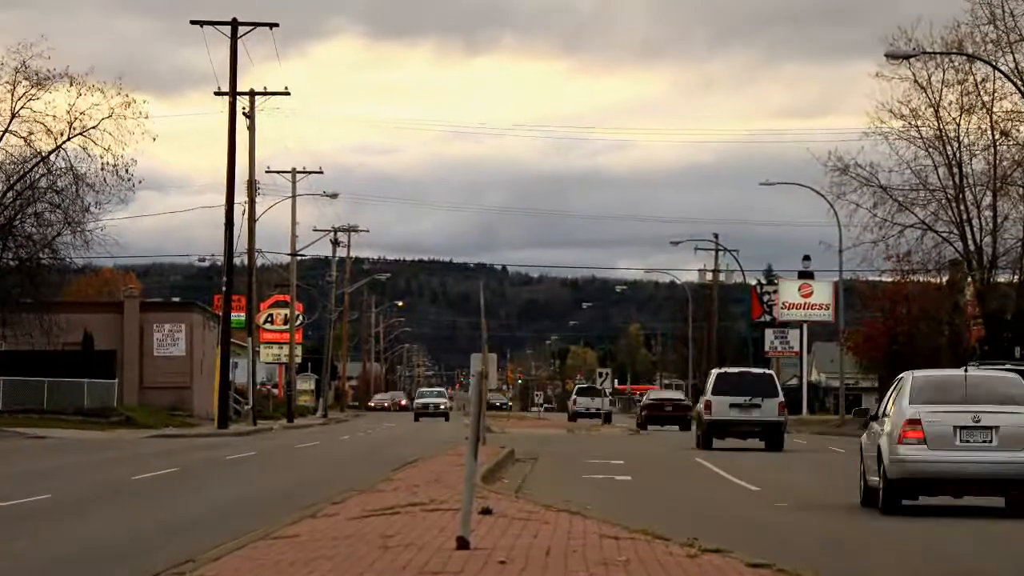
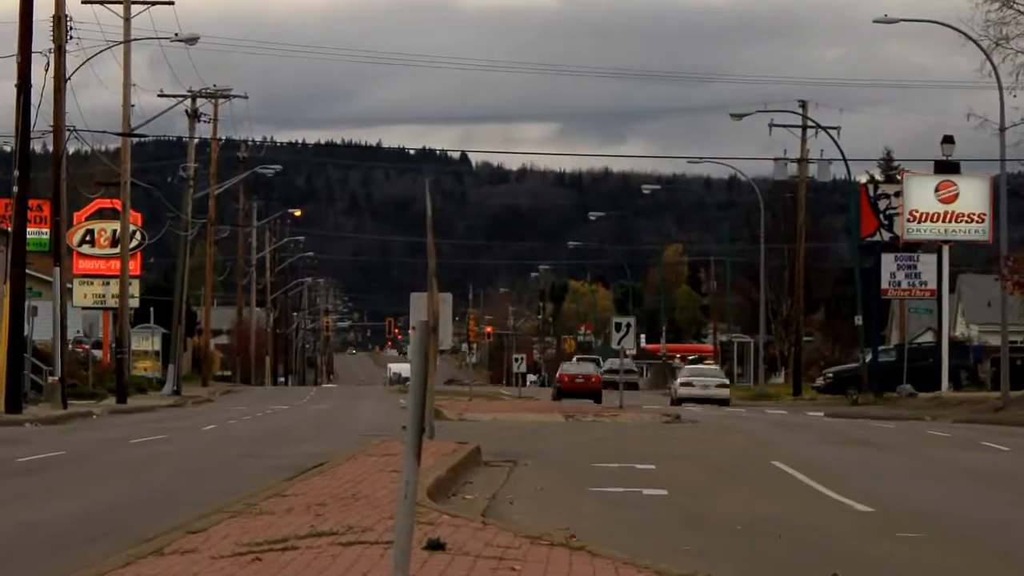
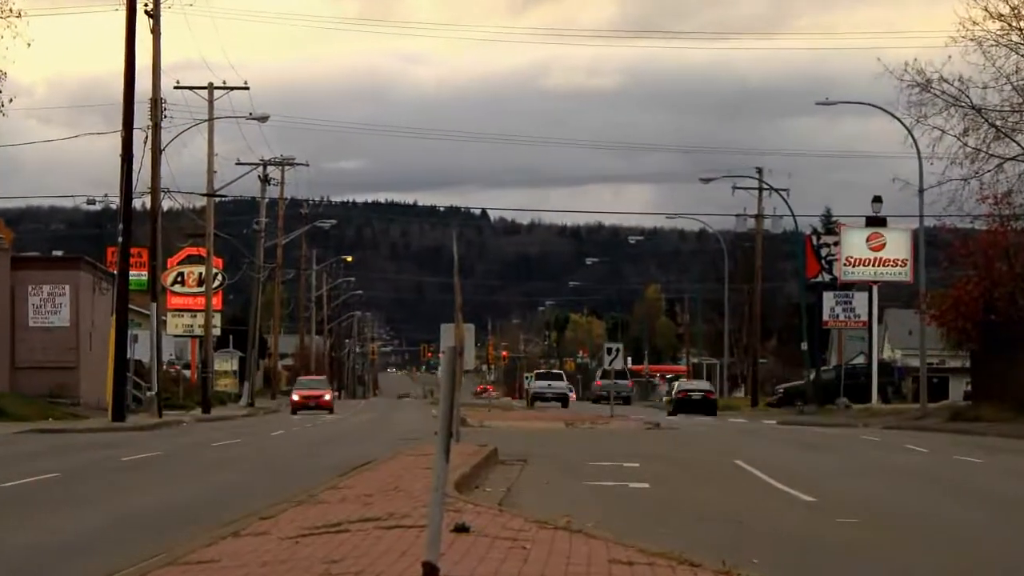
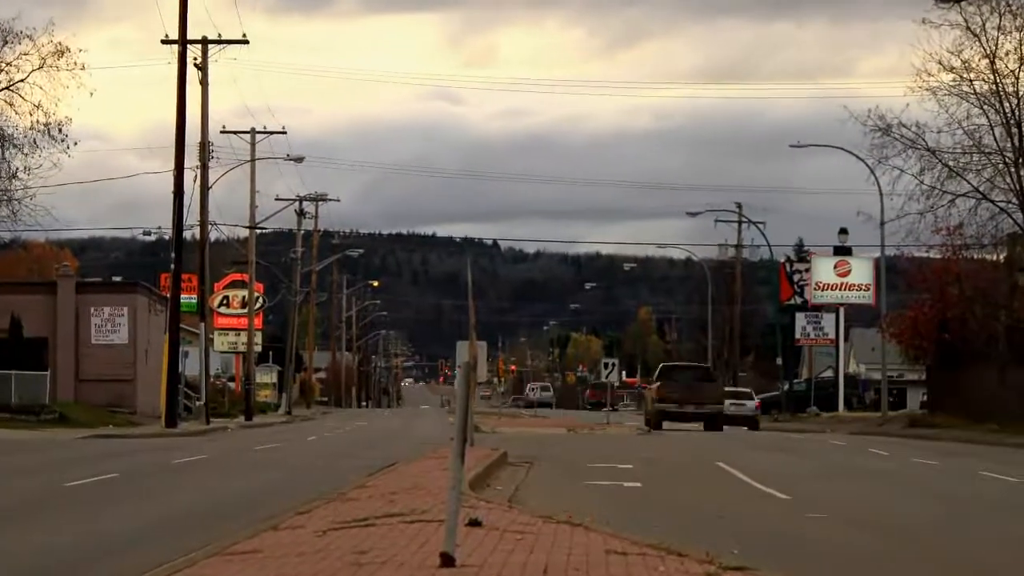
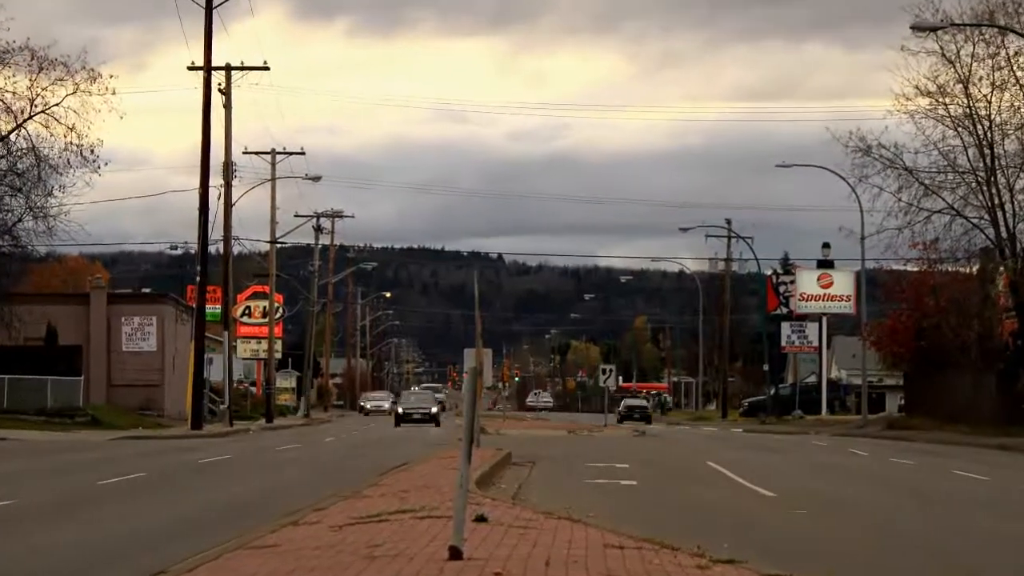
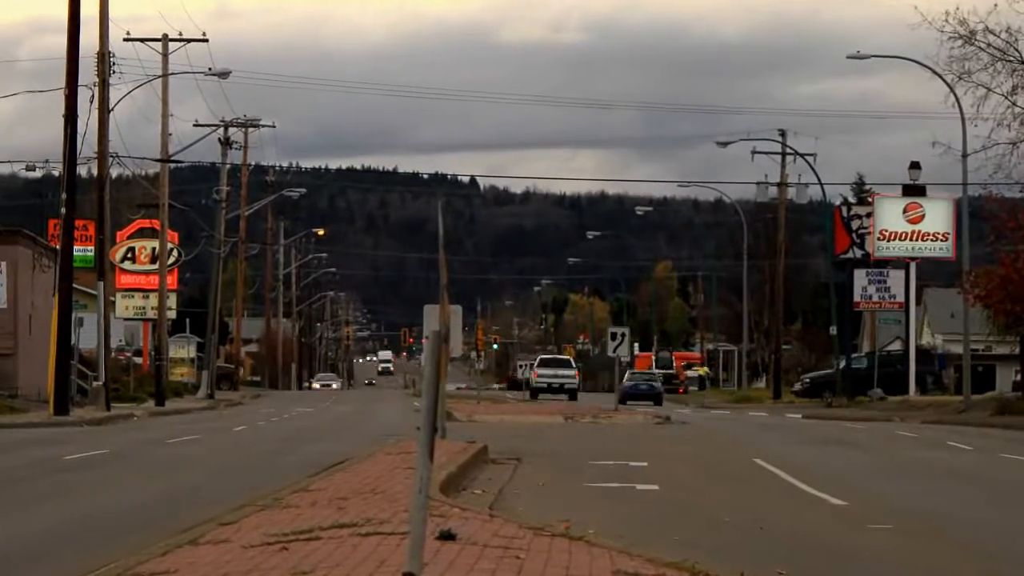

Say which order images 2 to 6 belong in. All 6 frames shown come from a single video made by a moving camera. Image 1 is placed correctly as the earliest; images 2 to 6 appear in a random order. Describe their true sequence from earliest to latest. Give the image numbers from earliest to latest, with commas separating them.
5, 4, 3, 6, 2
